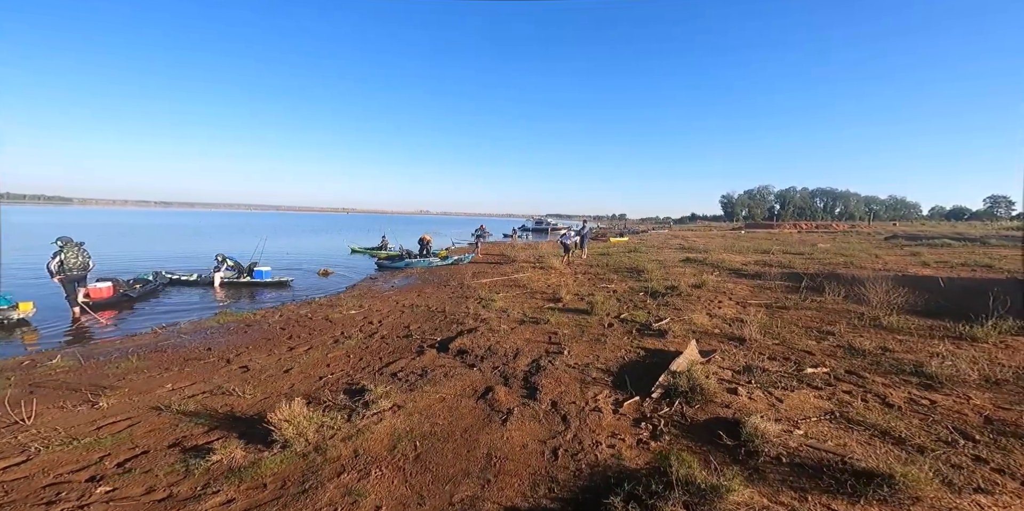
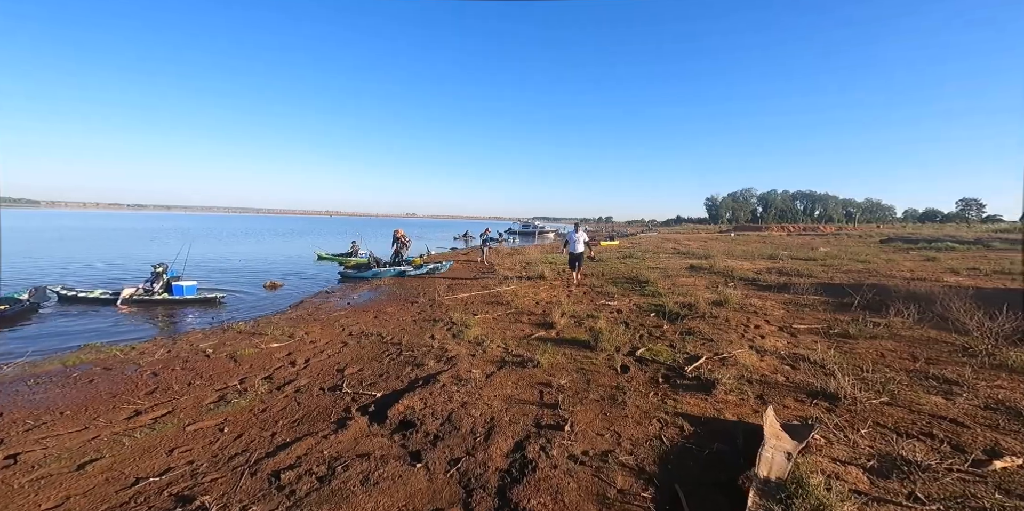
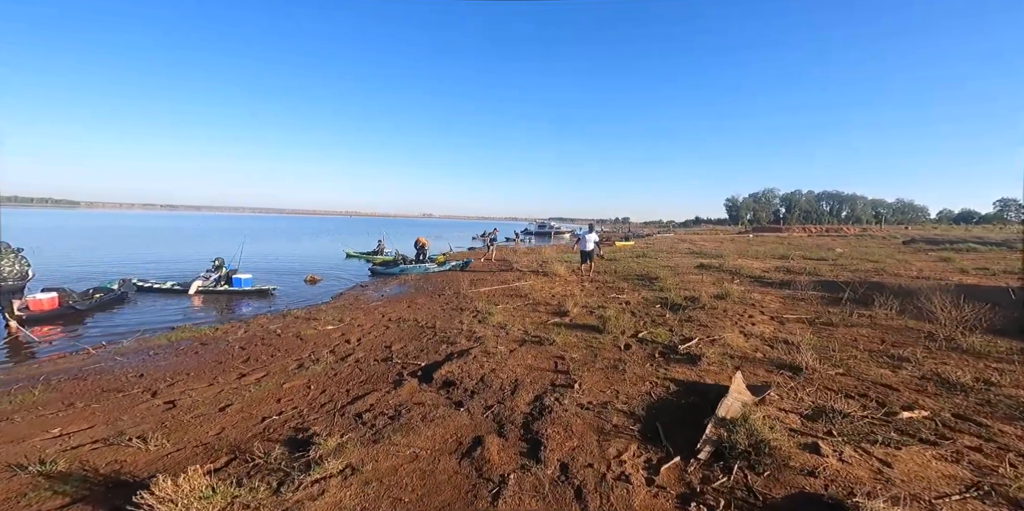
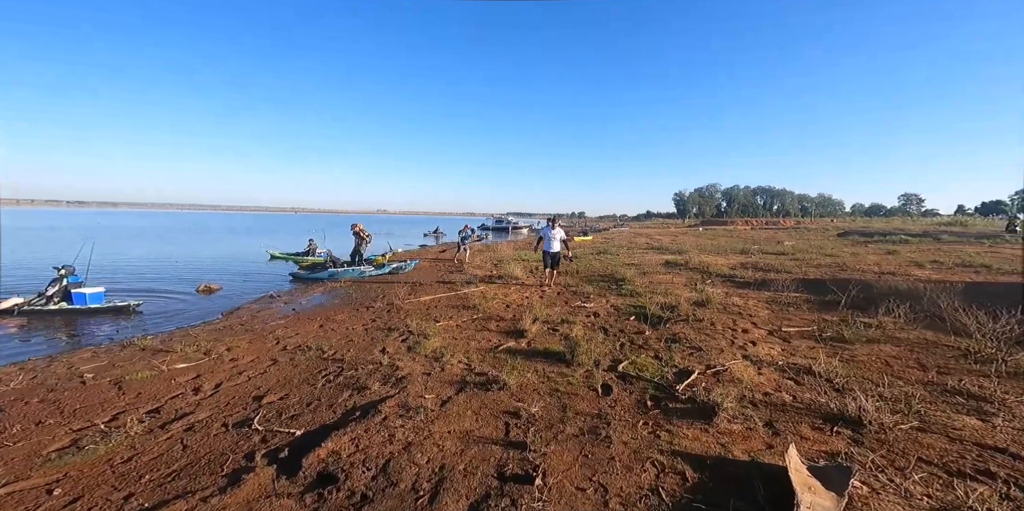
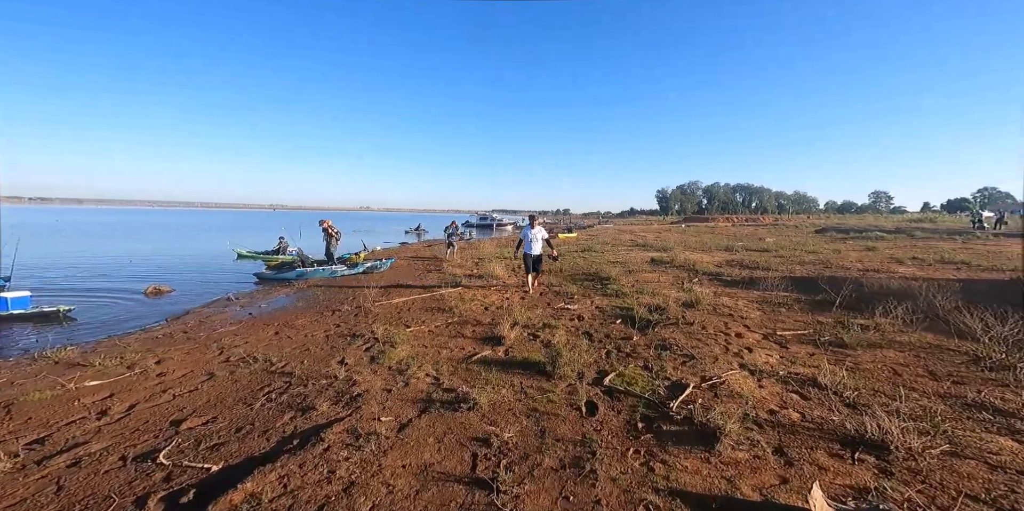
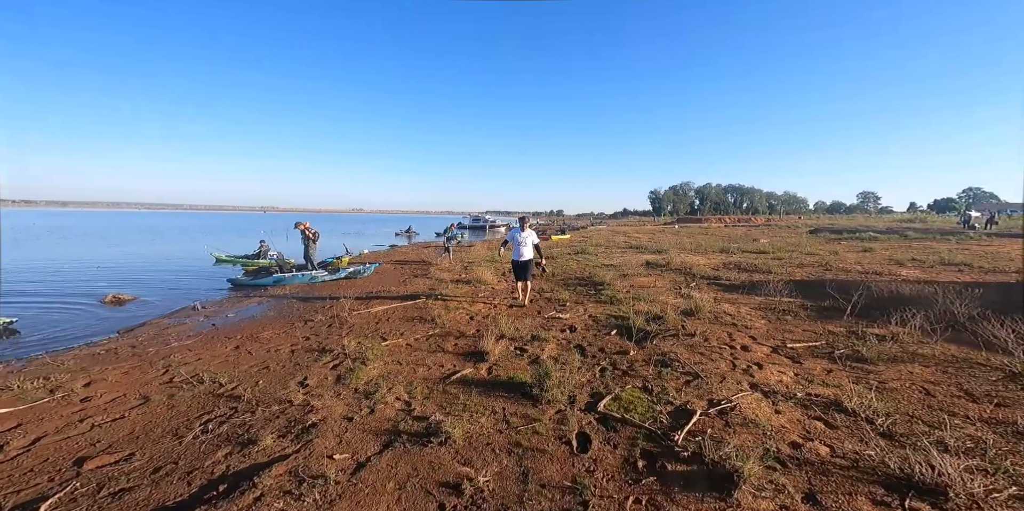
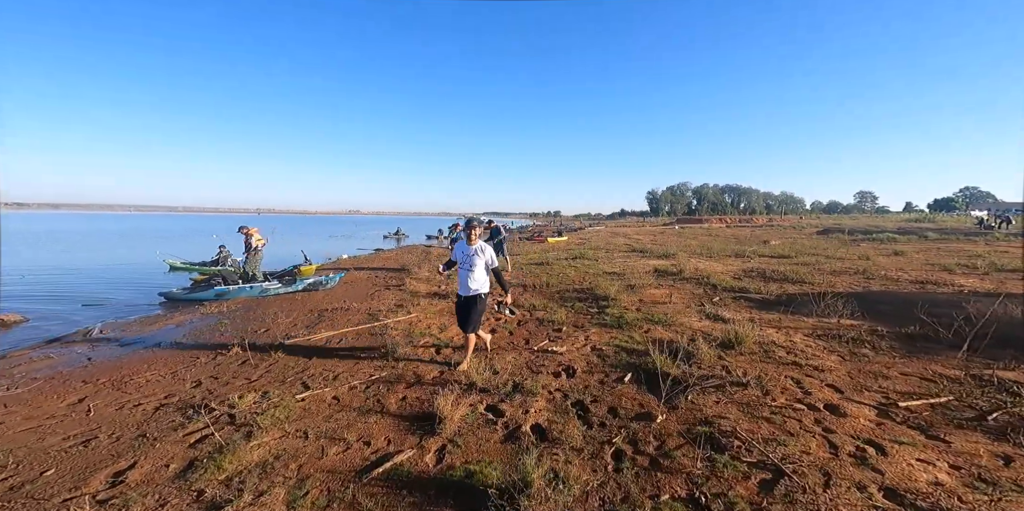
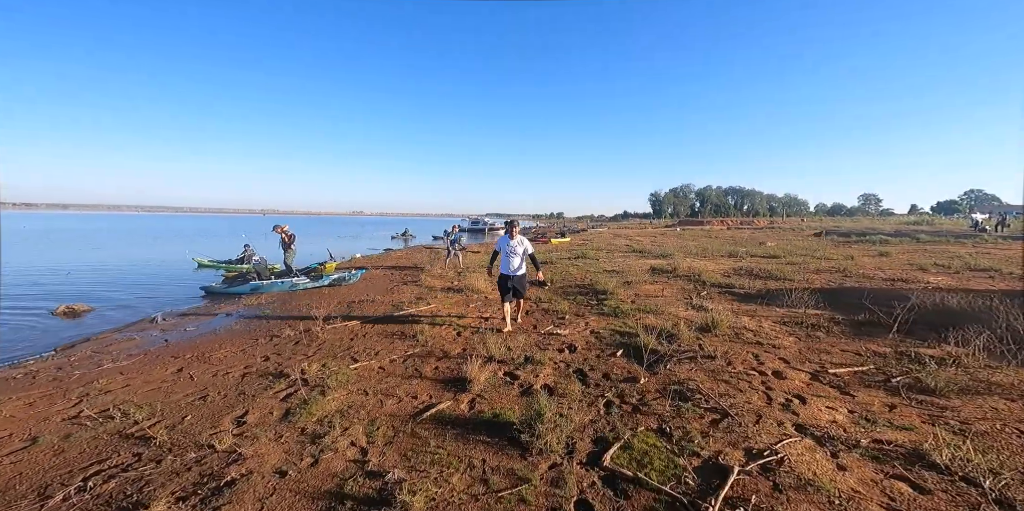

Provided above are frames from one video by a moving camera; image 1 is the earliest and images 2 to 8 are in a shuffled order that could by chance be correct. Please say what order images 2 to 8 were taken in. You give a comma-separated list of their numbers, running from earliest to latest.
3, 2, 4, 5, 6, 8, 7
